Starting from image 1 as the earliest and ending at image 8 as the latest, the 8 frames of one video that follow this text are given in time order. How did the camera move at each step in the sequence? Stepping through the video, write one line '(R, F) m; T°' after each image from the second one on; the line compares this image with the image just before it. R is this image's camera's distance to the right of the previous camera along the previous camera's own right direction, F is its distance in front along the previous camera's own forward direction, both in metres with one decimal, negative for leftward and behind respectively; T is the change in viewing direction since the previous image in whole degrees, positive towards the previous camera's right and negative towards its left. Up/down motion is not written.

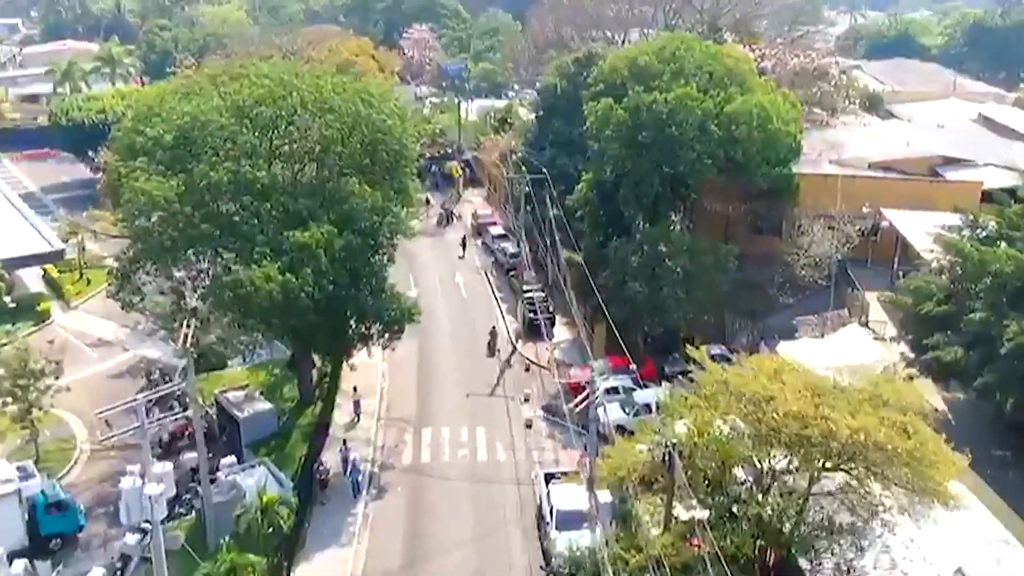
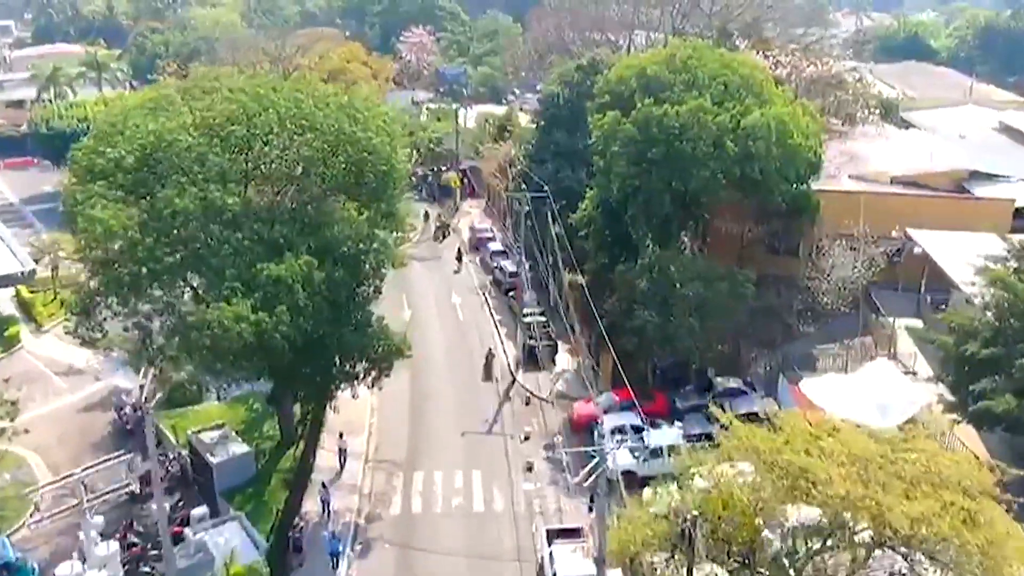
(+0.1, +2.5) m; 0°
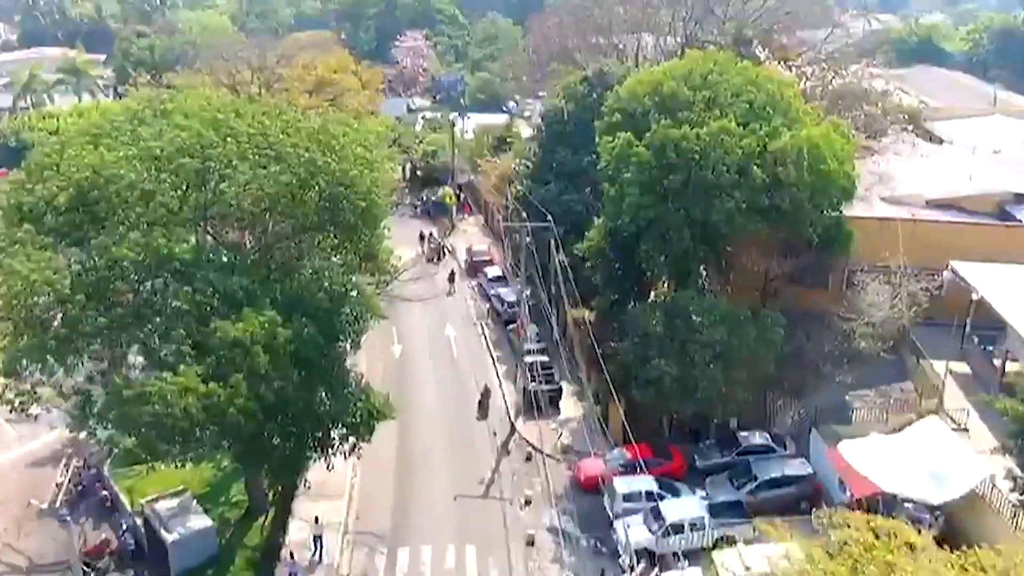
(0.0, +3.4) m; 0°
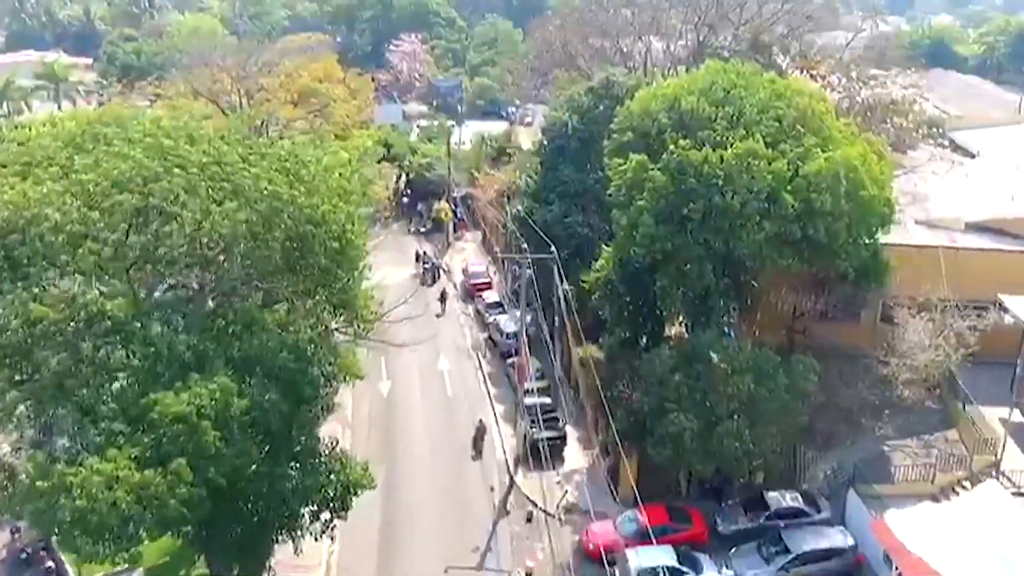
(0.0, +3.1) m; 0°
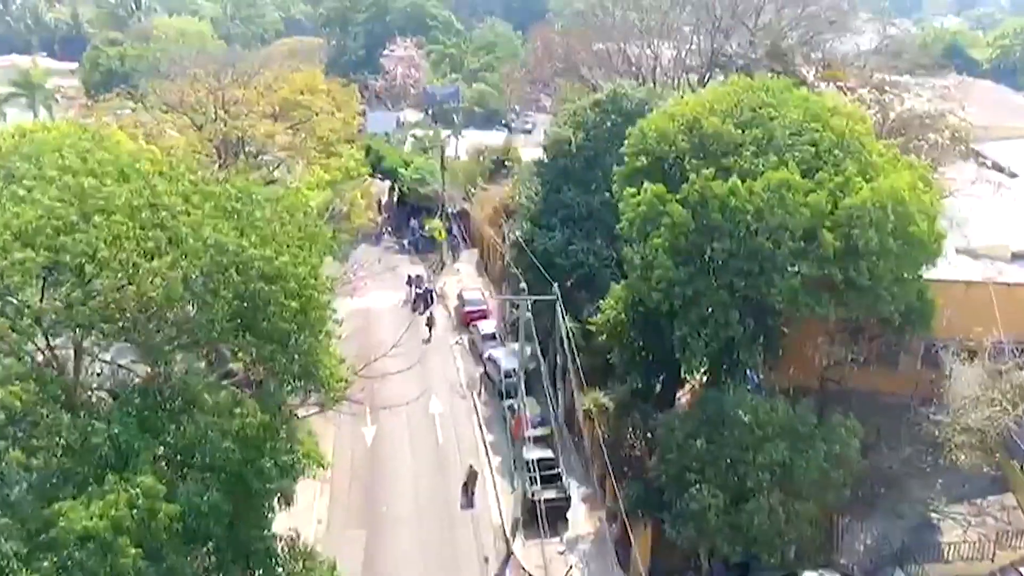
(+0.1, +3.2) m; 0°
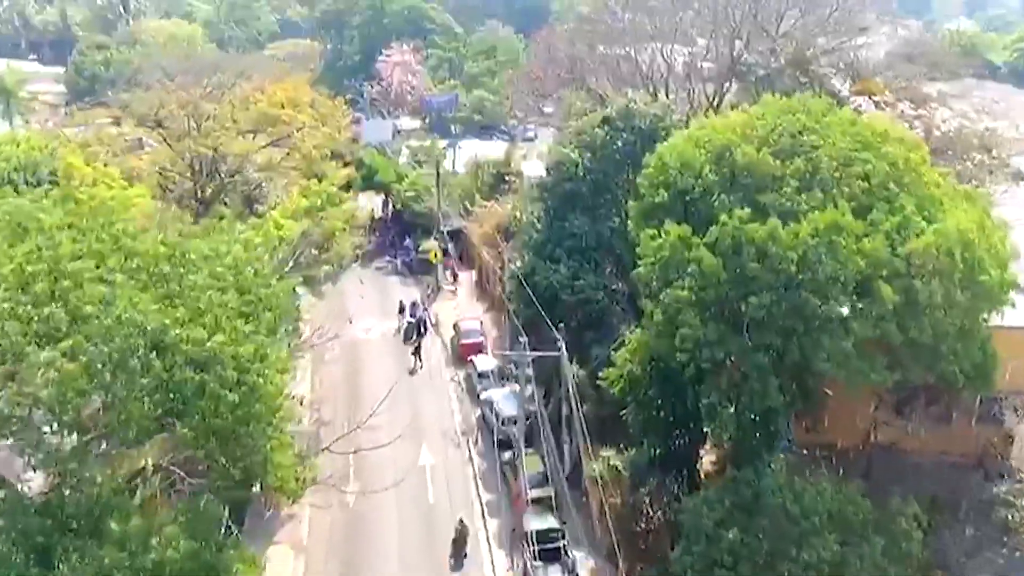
(+0.1, +3.2) m; 0°
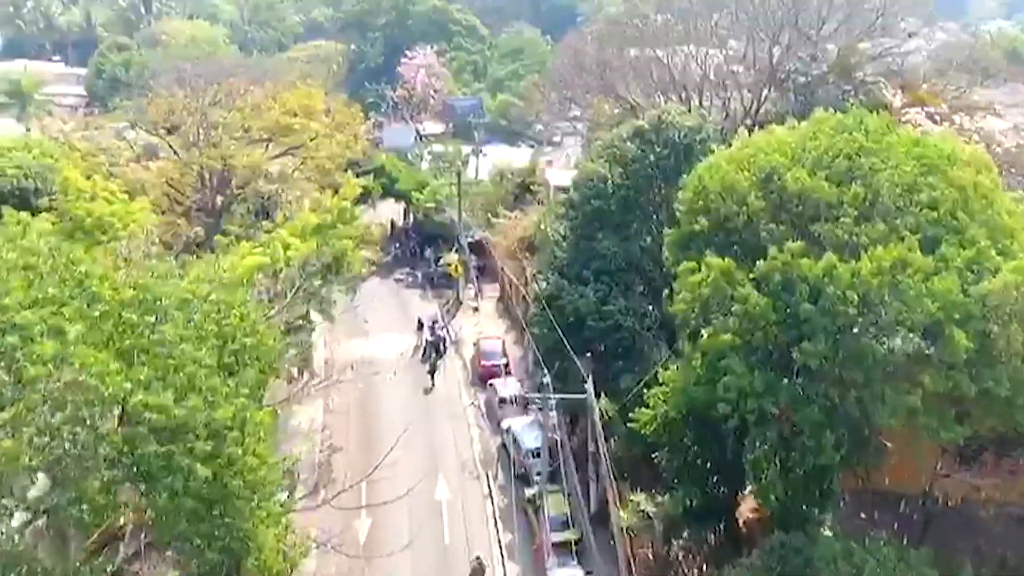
(0.0, +1.8) m; -2°
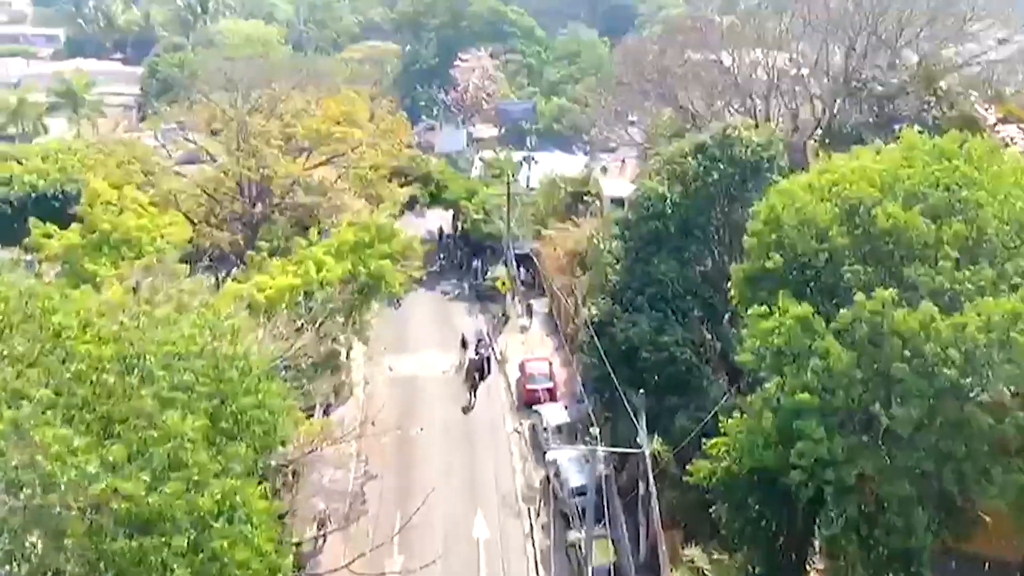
(+0.1, +1.8) m; -3°
